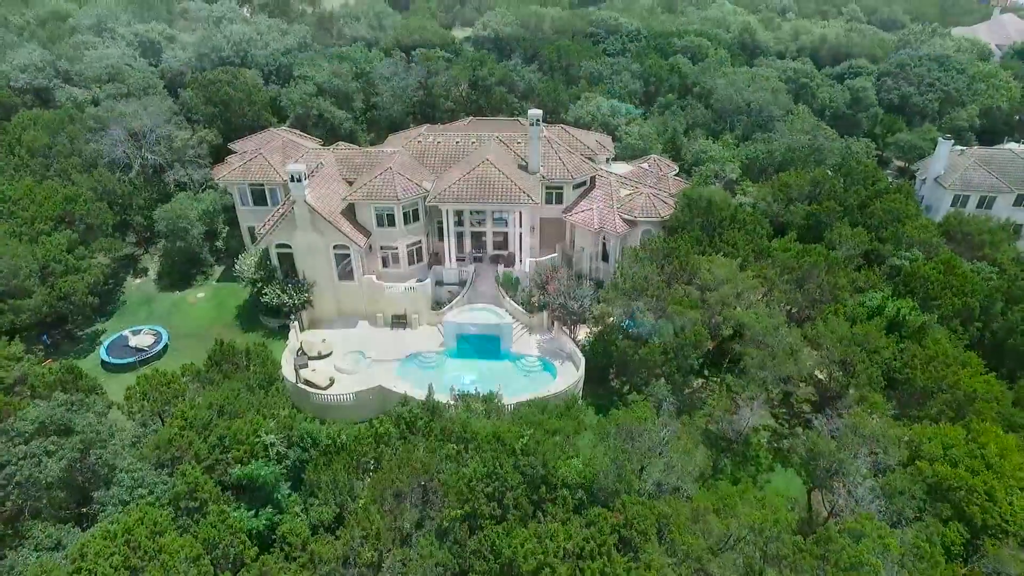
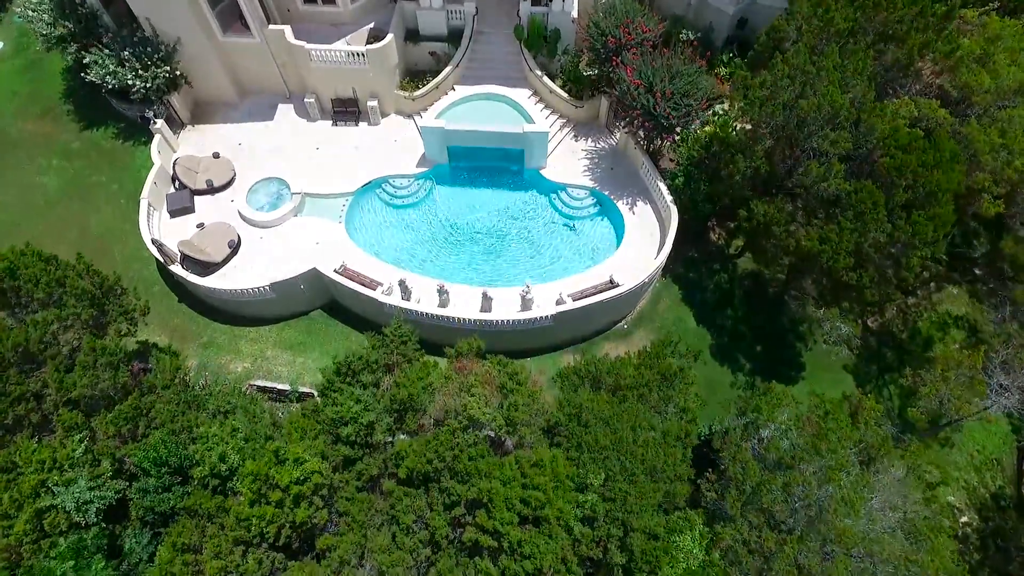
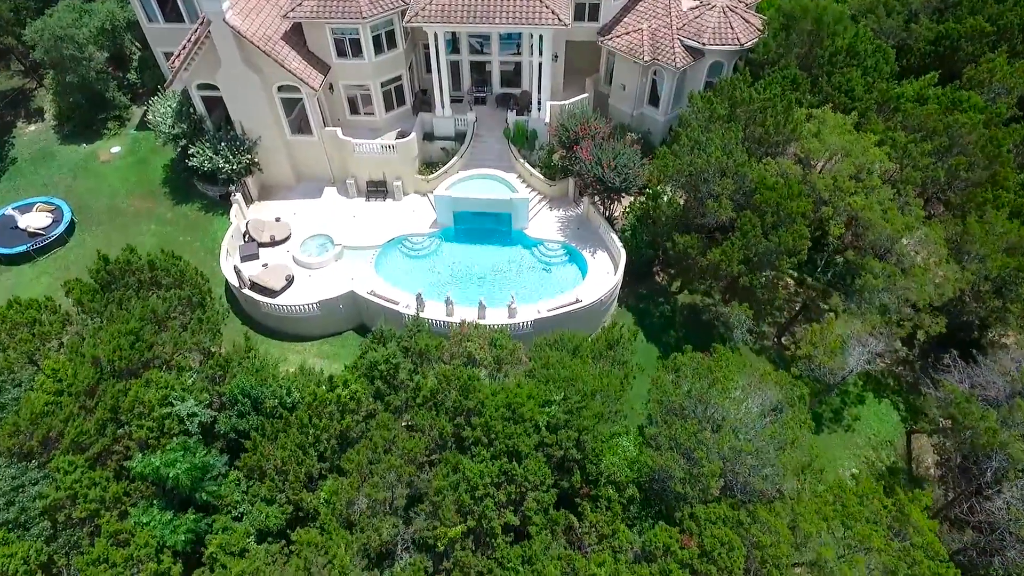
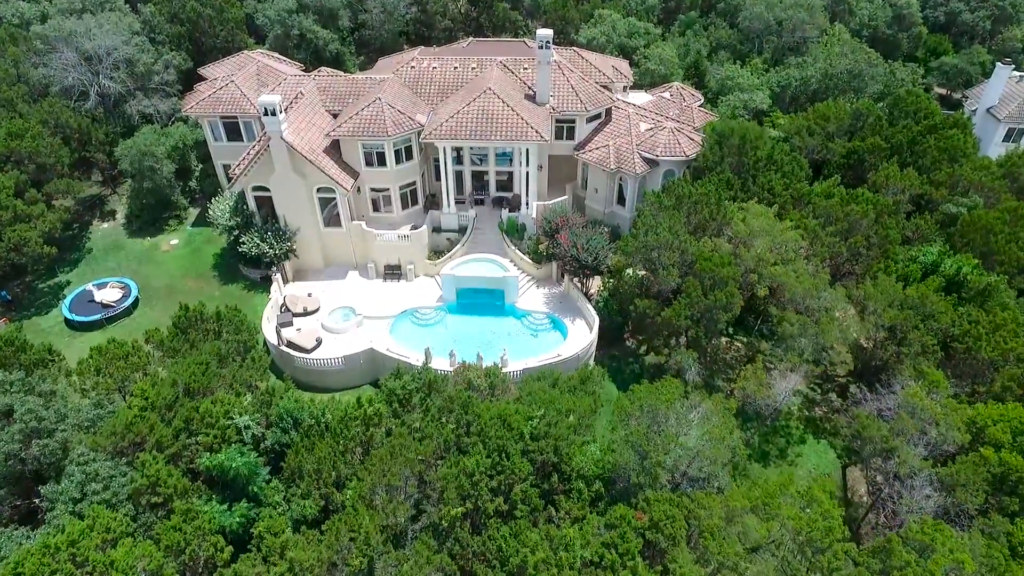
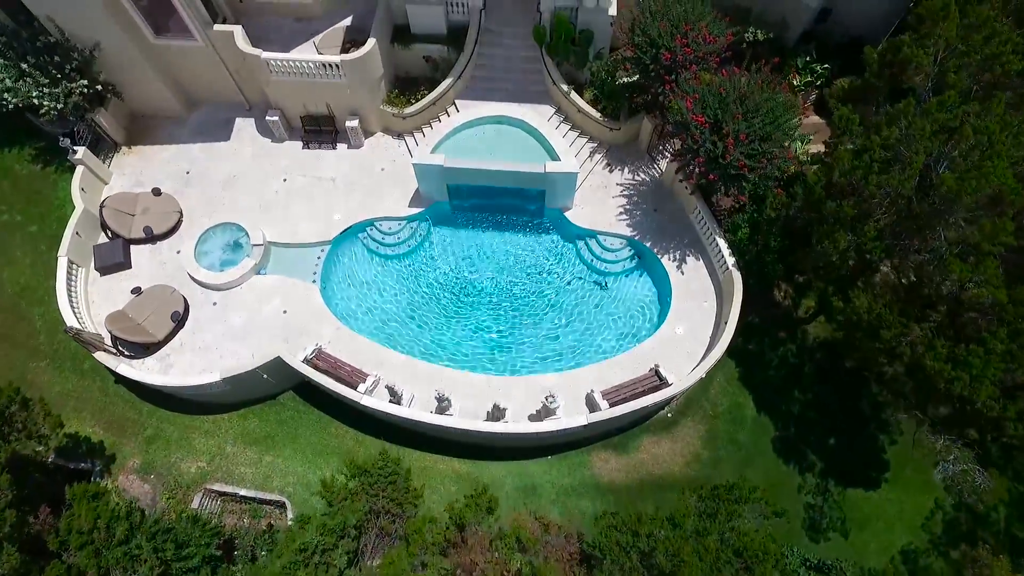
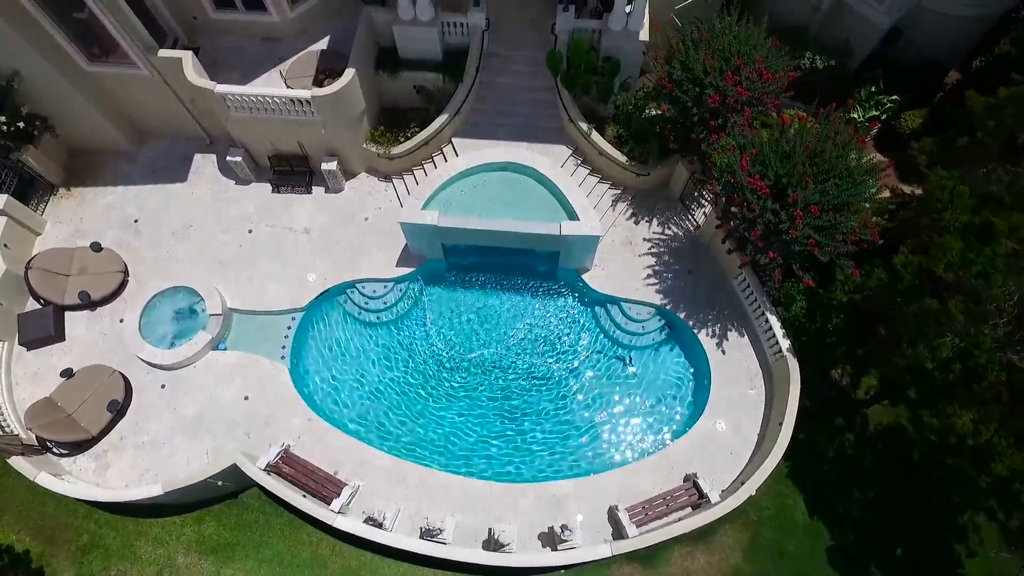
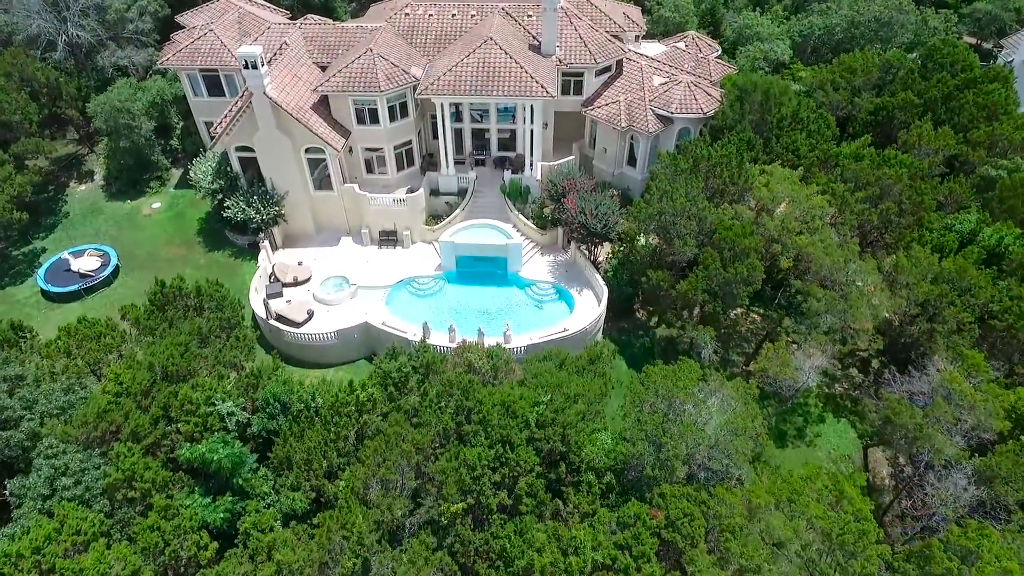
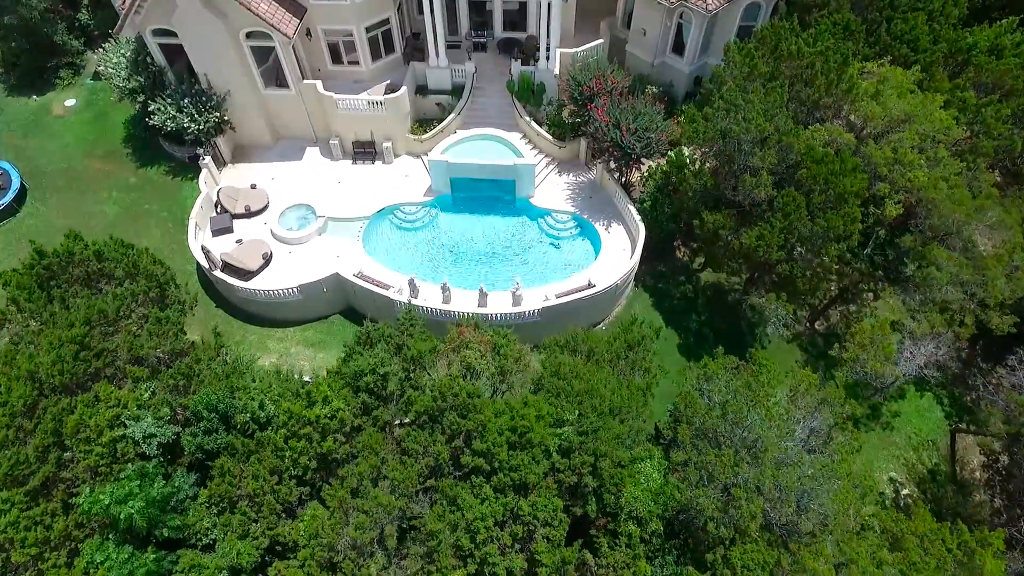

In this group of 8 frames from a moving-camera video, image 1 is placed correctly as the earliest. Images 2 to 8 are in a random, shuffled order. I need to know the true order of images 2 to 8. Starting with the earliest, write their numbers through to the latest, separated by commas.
4, 7, 3, 8, 2, 5, 6
